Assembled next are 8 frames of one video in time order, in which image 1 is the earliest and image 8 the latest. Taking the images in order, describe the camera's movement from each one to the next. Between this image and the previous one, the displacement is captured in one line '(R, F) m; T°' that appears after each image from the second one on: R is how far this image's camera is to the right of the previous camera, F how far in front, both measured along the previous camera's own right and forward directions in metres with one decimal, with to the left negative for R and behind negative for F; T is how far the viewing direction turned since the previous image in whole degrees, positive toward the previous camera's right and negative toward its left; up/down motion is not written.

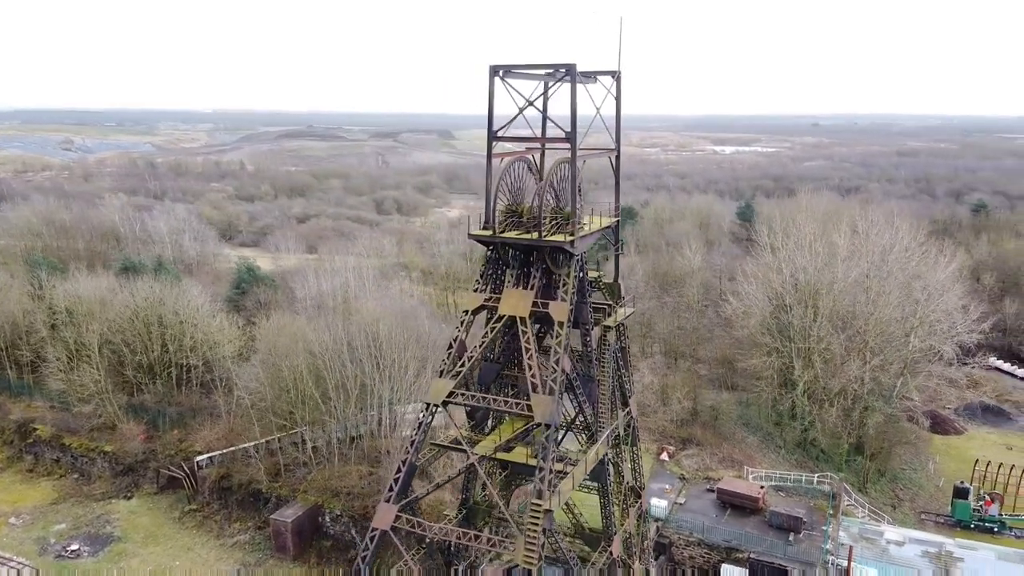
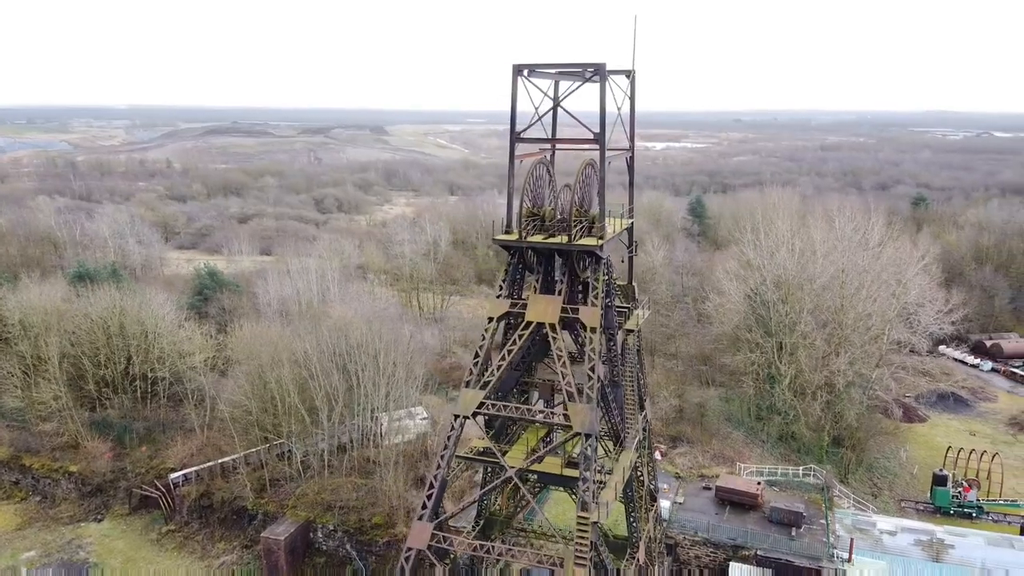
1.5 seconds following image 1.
(-1.8, +0.6) m; +5°
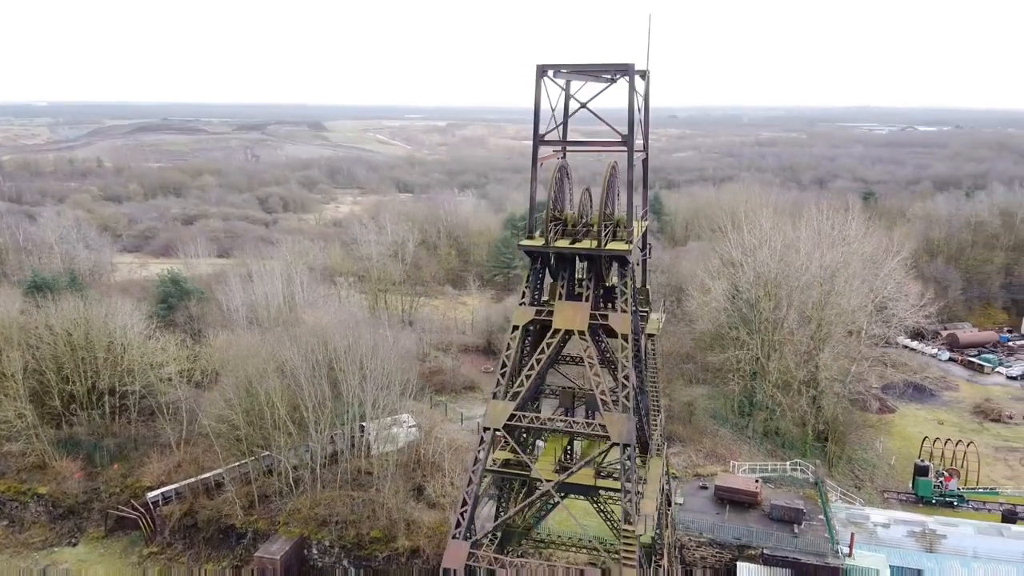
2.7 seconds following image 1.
(-1.6, +0.5) m; +4°
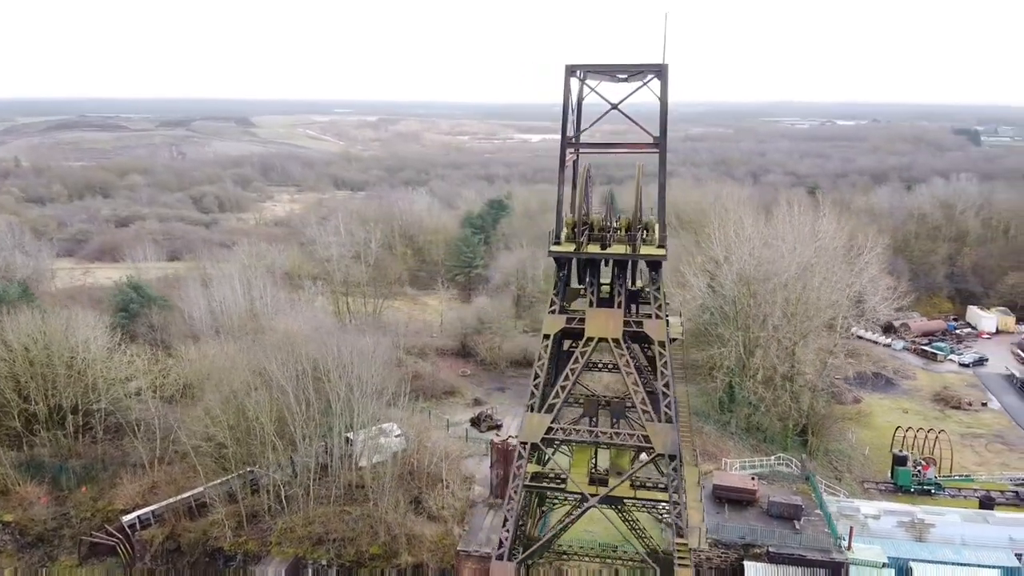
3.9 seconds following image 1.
(-1.8, +0.6) m; +5°
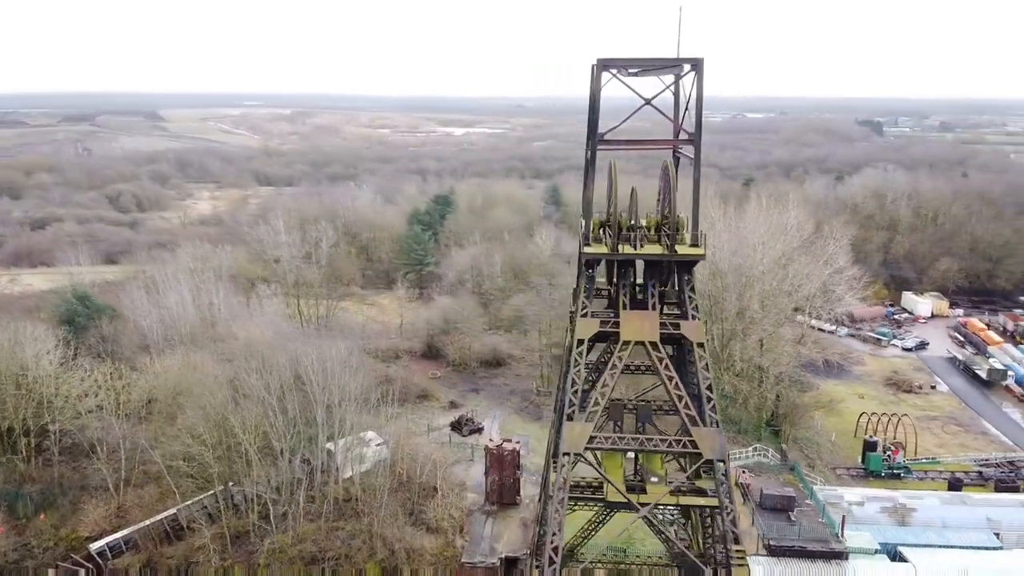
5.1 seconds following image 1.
(-1.9, +0.7) m; +6°
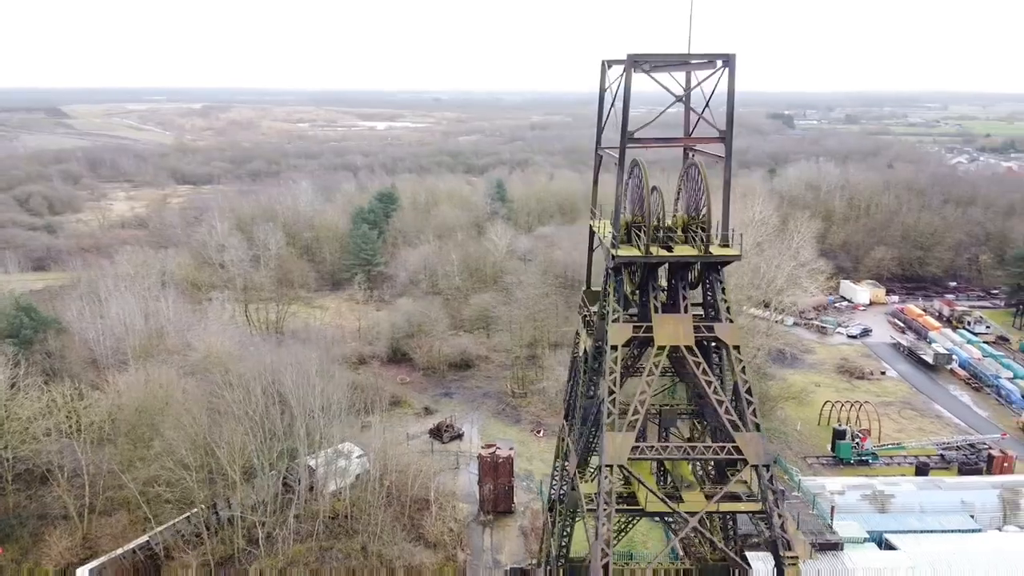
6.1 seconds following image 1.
(-1.8, +0.7) m; +6°
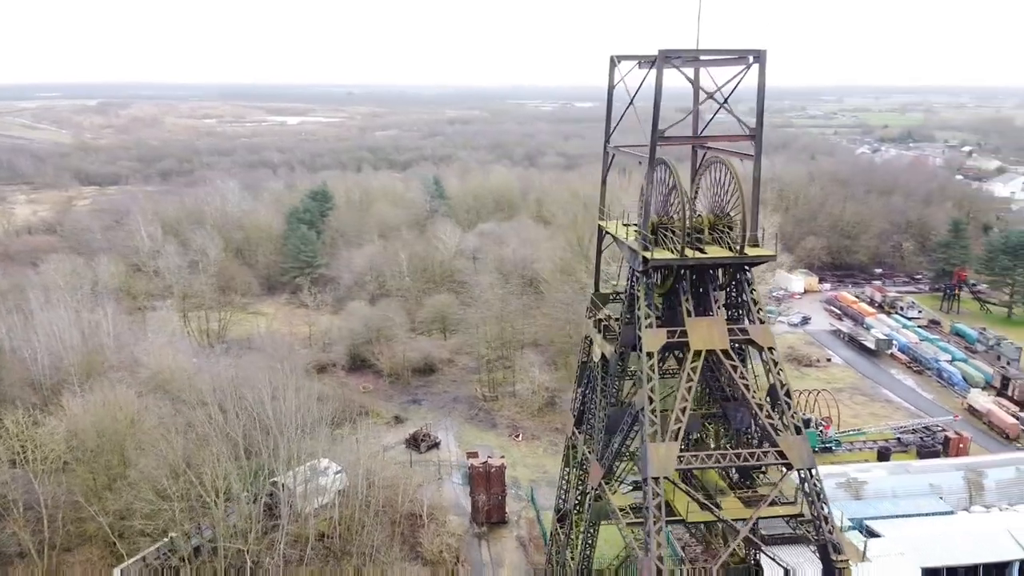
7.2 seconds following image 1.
(-1.9, +0.8) m; +6°
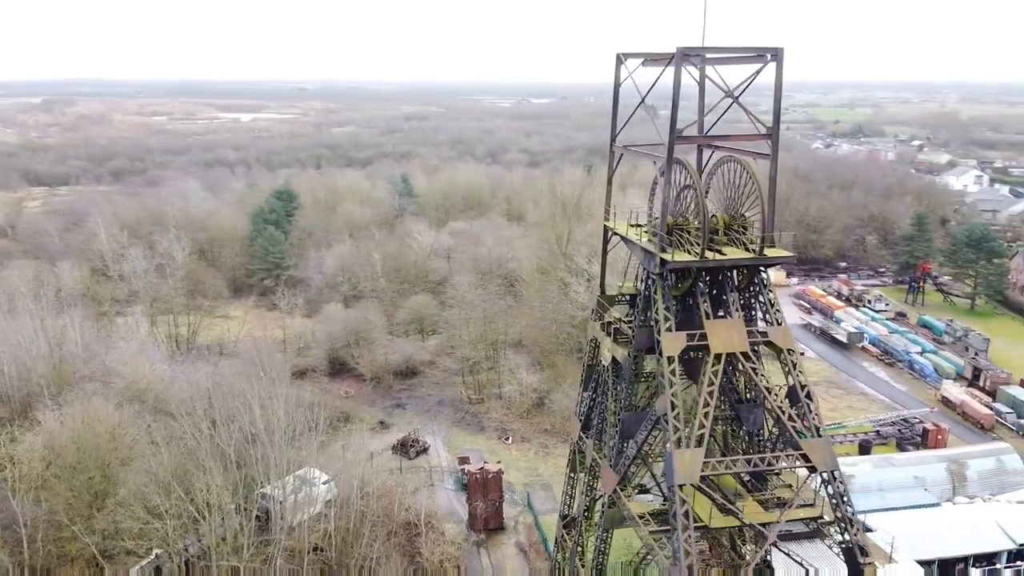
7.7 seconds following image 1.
(-1.0, +0.4) m; +3°
